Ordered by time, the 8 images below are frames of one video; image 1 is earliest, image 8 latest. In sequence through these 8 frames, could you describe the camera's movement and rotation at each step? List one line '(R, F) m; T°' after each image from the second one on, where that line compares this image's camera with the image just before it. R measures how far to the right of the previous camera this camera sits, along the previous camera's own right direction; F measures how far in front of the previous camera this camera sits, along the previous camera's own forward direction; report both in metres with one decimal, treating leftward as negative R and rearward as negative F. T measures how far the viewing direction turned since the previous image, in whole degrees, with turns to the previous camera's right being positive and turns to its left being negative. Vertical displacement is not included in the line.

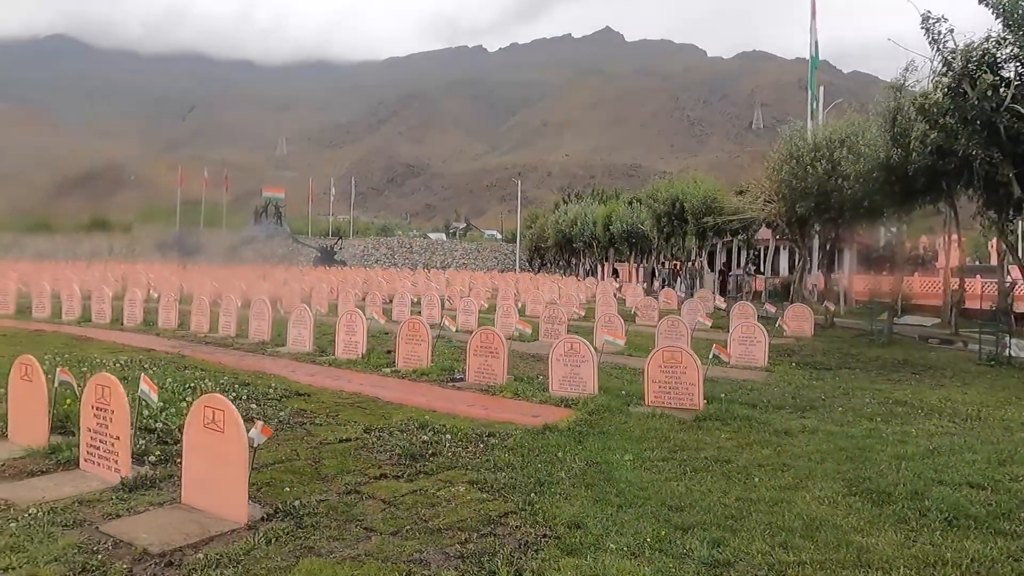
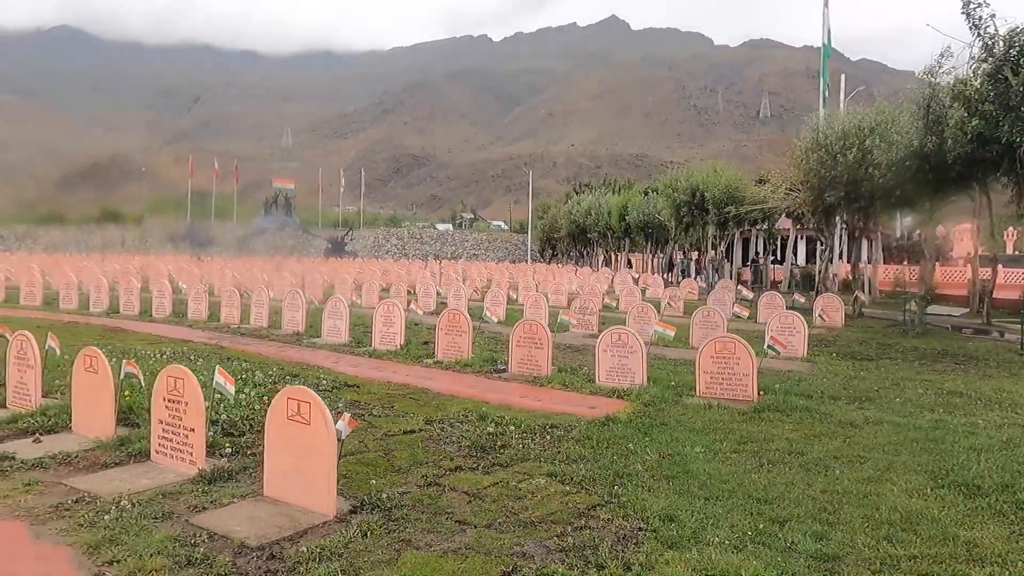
(-0.6, +0.1) m; 0°
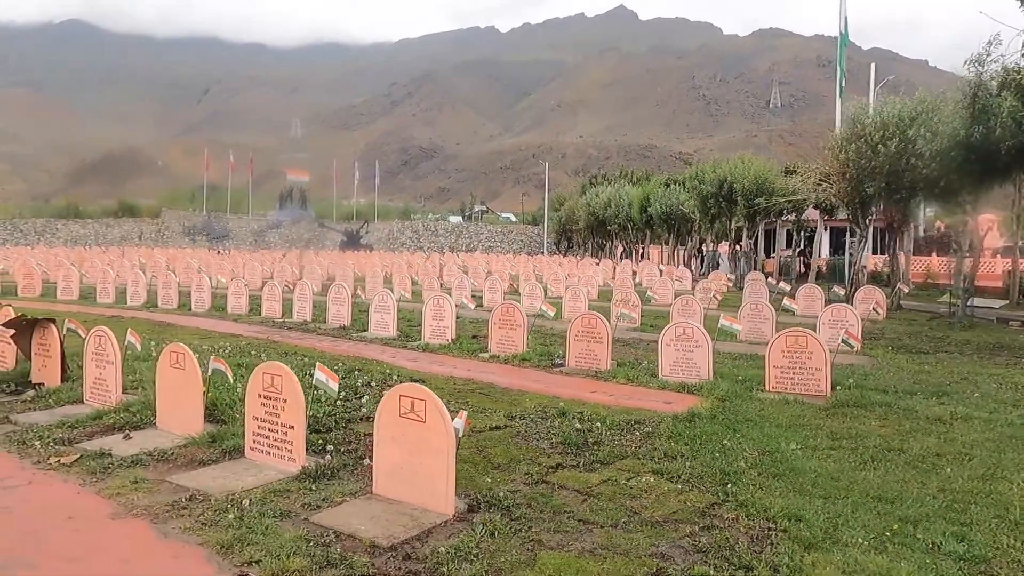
(-0.7, +0.1) m; -1°
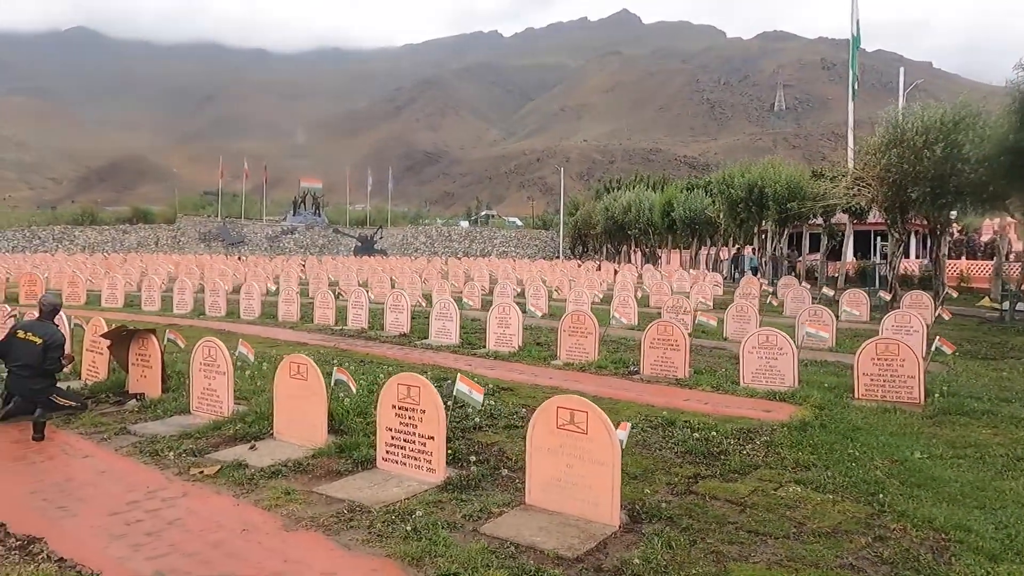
(-1.0, 0.0) m; 0°
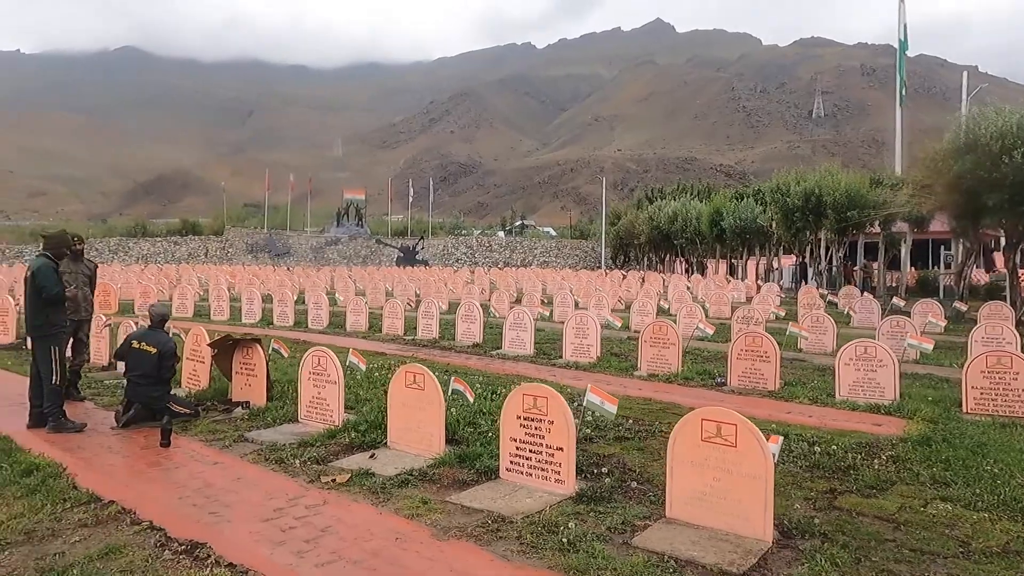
(-0.7, 0.0) m; -3°
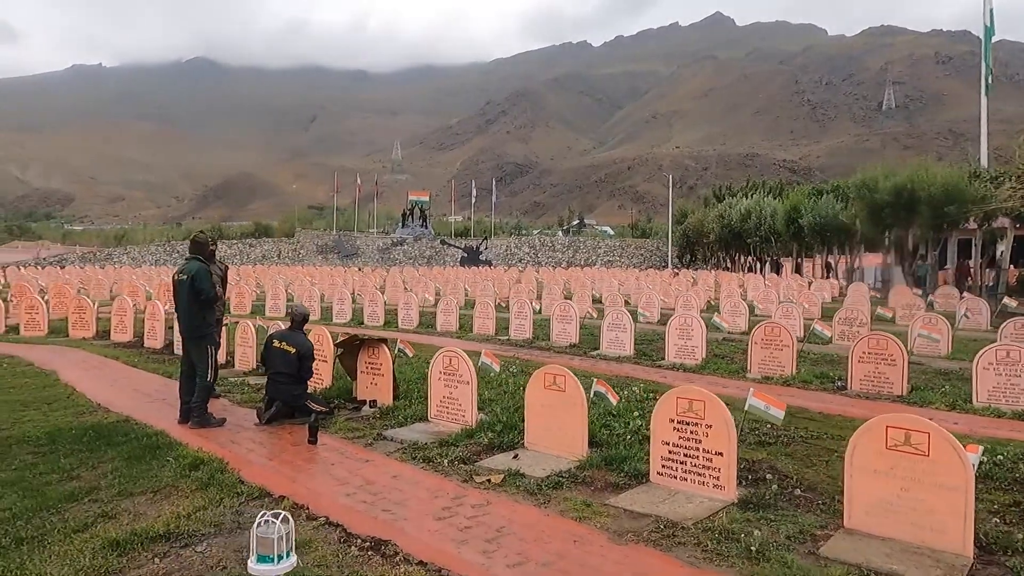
(-0.8, 0.0) m; -5°
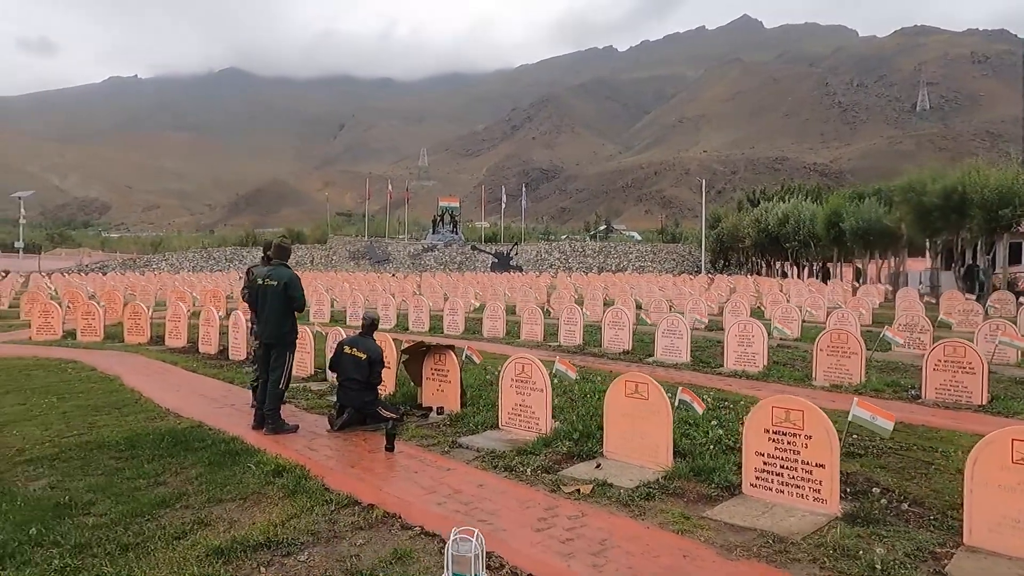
(-0.5, +0.1) m; -2°
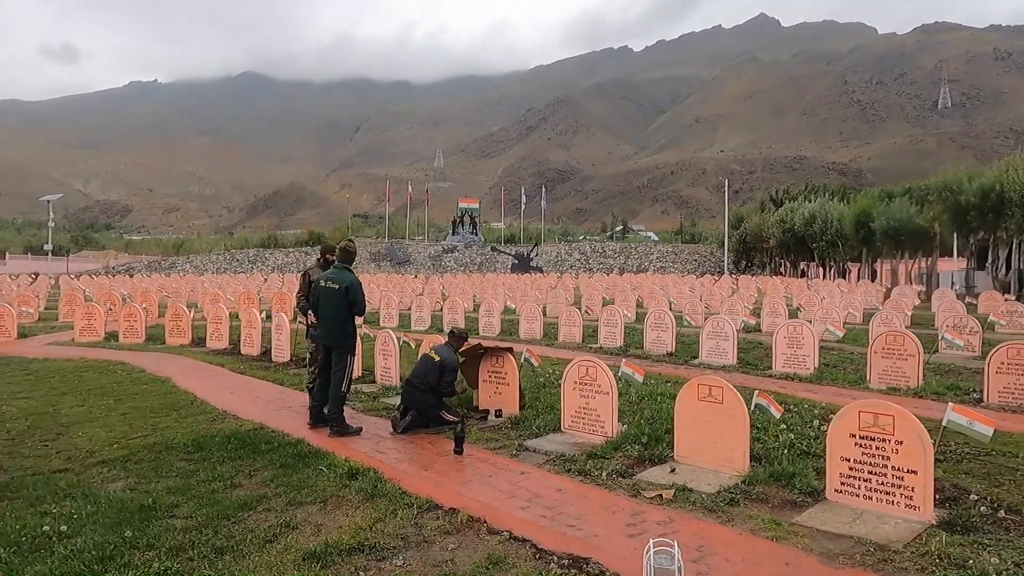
(-0.5, 0.0) m; -1°
